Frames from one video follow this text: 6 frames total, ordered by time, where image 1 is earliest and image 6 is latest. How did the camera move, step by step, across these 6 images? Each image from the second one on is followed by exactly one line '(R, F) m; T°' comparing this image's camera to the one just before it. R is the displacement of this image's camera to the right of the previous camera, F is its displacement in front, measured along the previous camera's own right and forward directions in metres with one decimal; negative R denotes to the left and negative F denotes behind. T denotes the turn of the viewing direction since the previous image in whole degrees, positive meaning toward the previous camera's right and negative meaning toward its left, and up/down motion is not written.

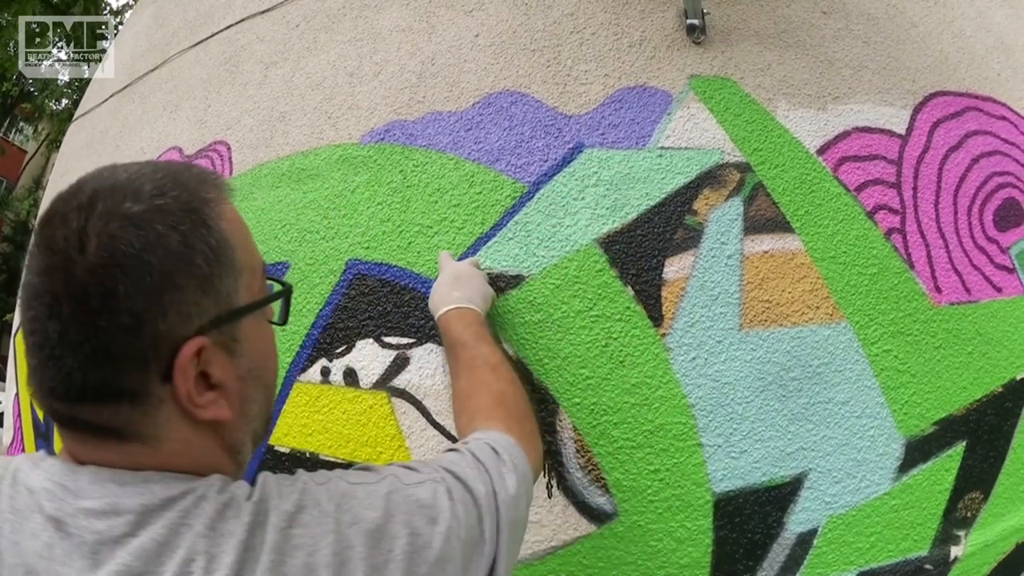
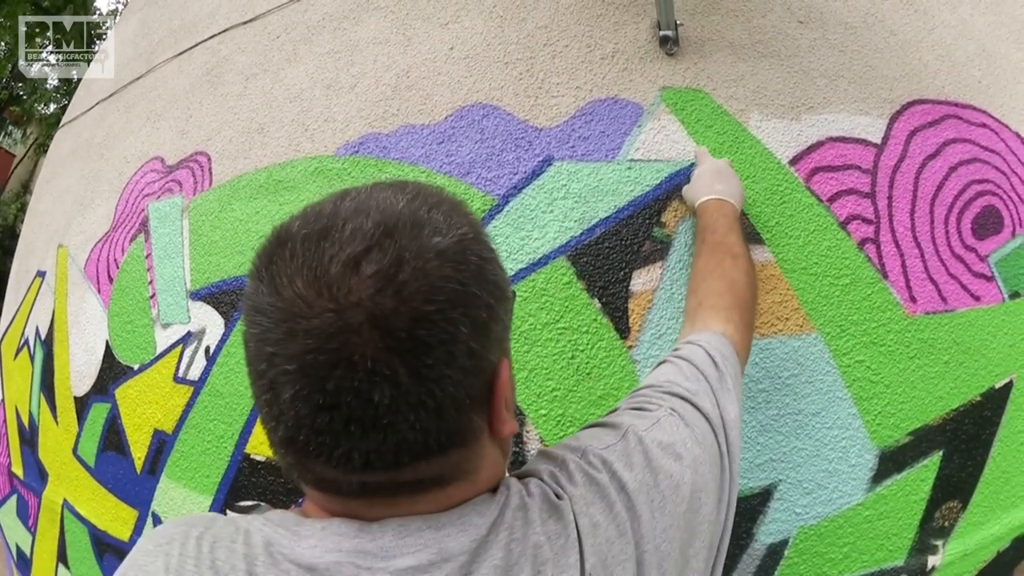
(+0.1, 0.0) m; -1°
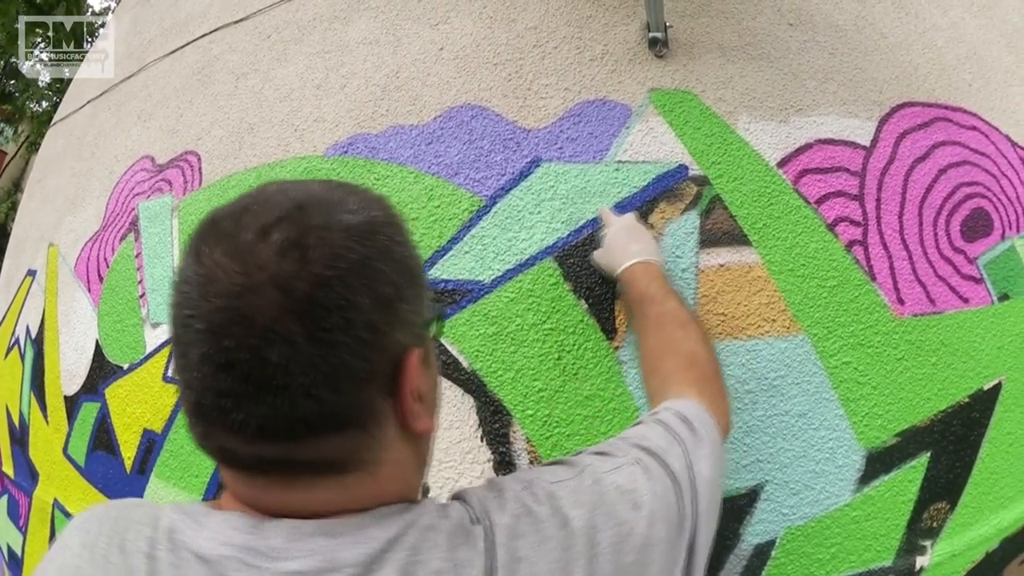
(0.0, 0.0) m; 0°
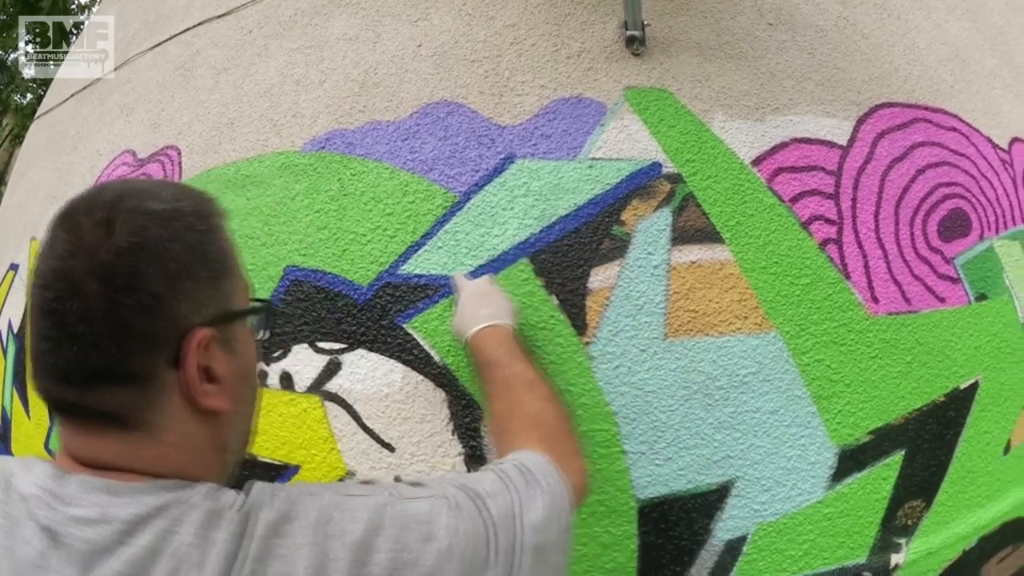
(+0.1, 0.0) m; 0°
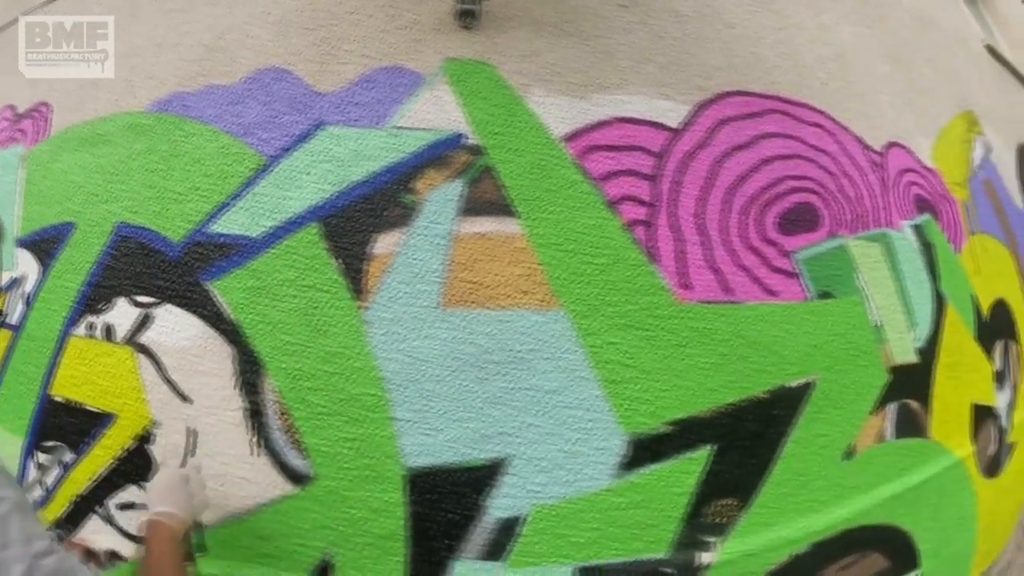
(+0.9, 0.0) m; -5°
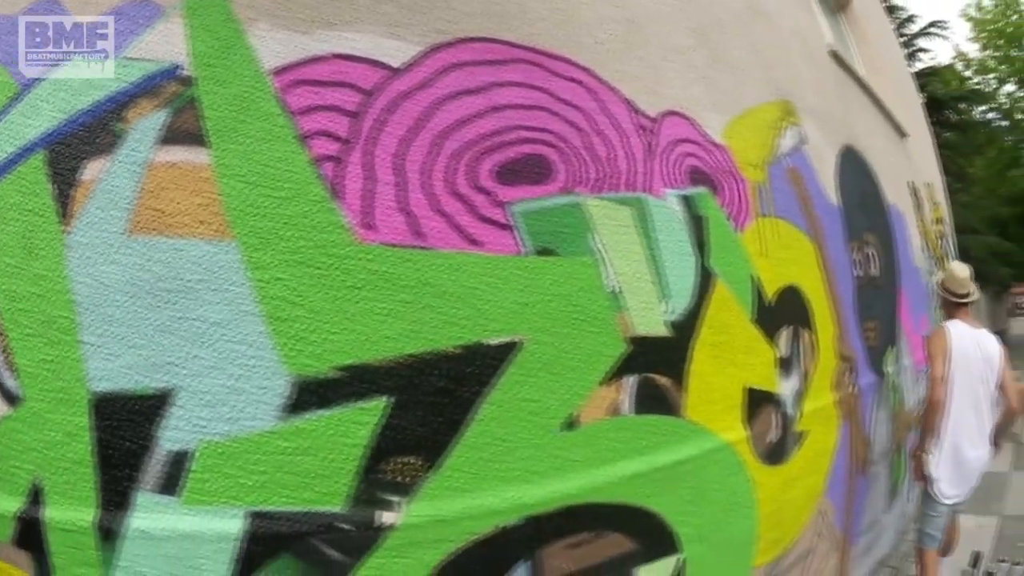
(+1.4, +0.2) m; -9°
